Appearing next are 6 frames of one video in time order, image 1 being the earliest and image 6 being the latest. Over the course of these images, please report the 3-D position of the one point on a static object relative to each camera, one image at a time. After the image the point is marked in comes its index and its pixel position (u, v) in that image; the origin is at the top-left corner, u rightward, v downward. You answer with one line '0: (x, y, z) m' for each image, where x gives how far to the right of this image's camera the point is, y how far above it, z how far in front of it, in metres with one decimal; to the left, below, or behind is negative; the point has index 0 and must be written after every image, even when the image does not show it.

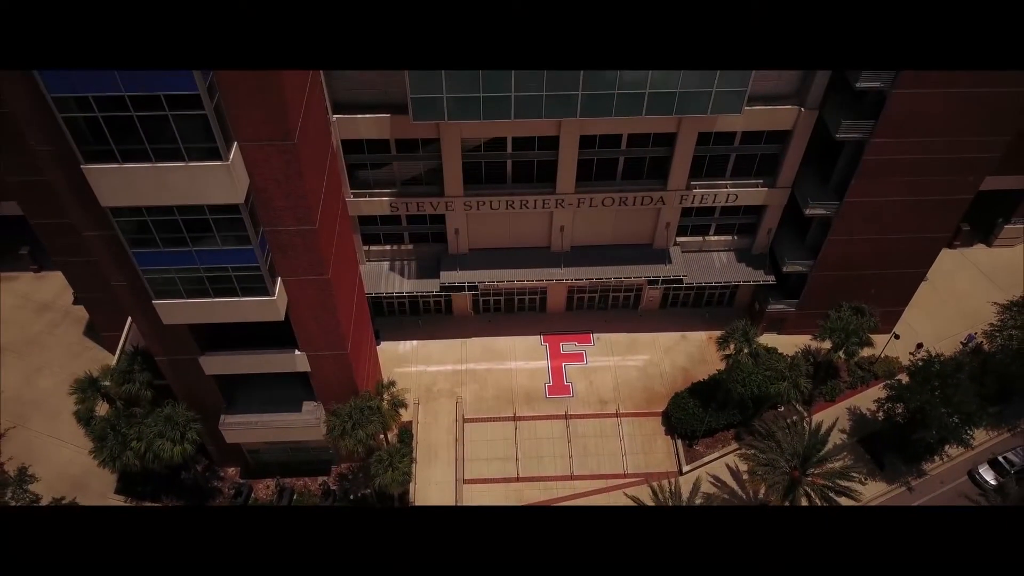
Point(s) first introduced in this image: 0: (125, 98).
0: (-7.5, +3.7, +18.9) m
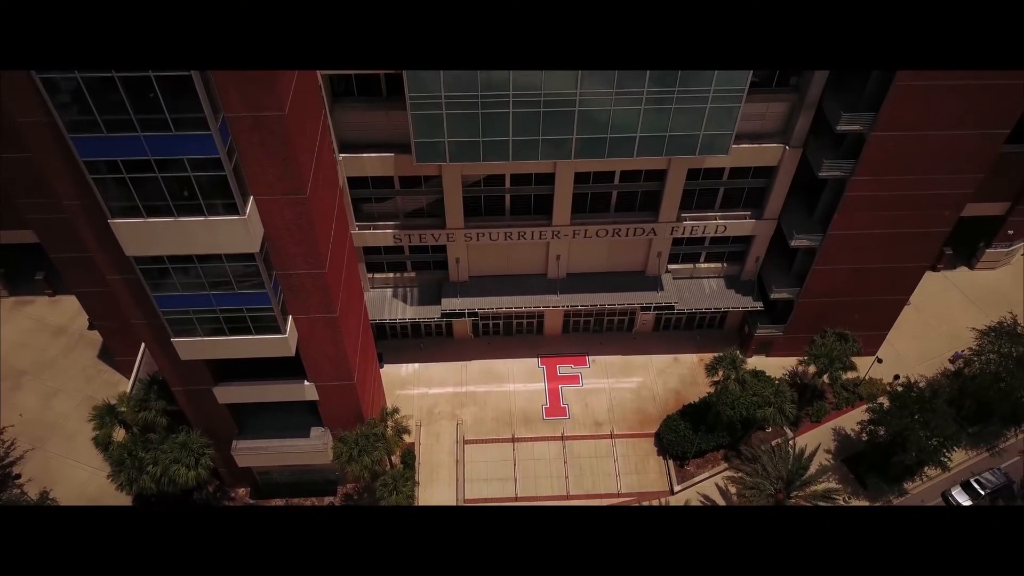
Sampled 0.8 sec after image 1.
0: (-7.5, +2.6, +20.4) m
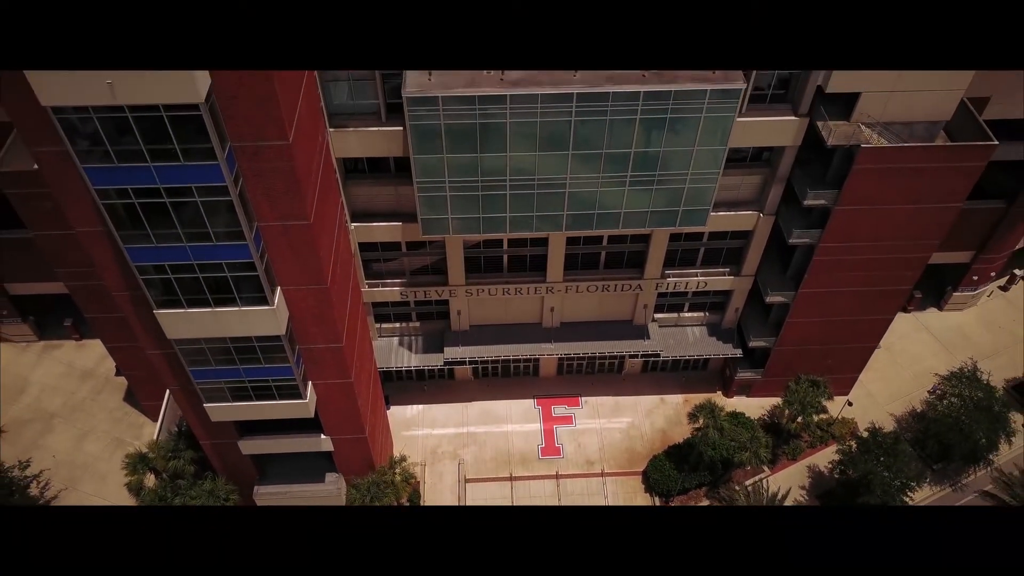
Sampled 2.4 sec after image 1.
0: (-7.6, +0.6, +23.3) m
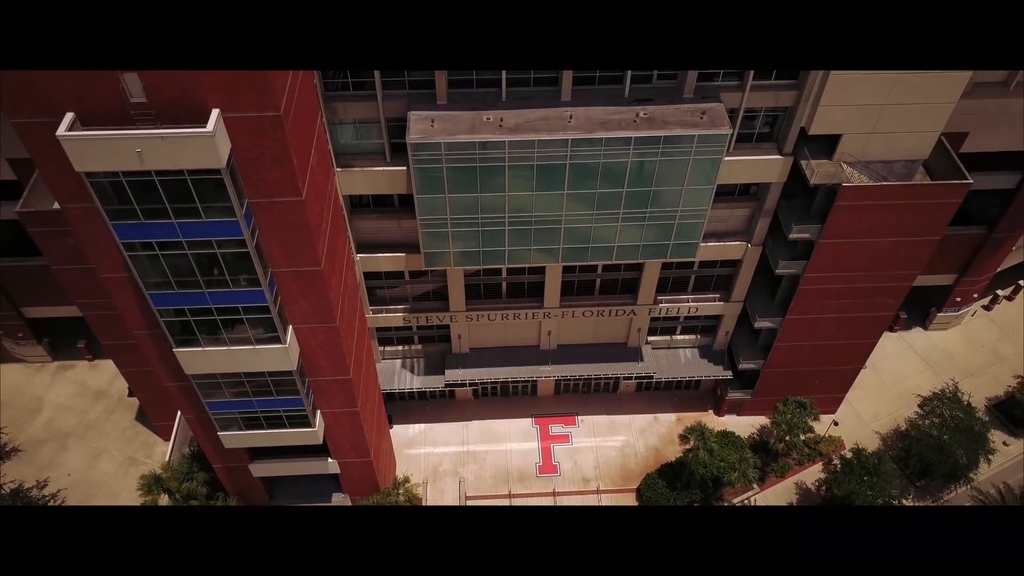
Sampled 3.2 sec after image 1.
0: (-7.6, -0.5, +24.8) m
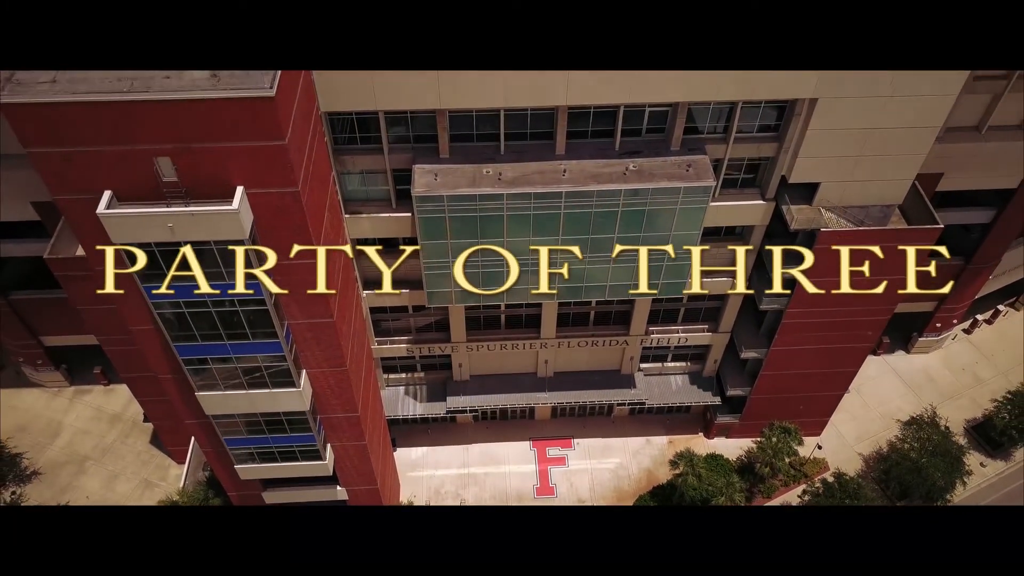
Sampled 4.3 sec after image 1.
0: (-7.7, -1.9, +26.8) m
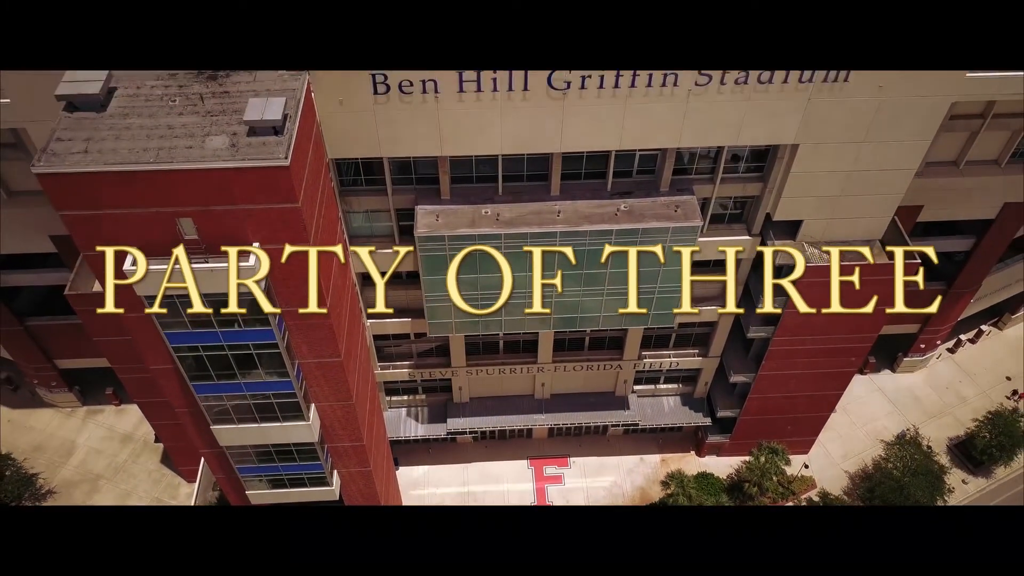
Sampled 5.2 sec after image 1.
0: (-7.8, -3.0, +28.4) m
